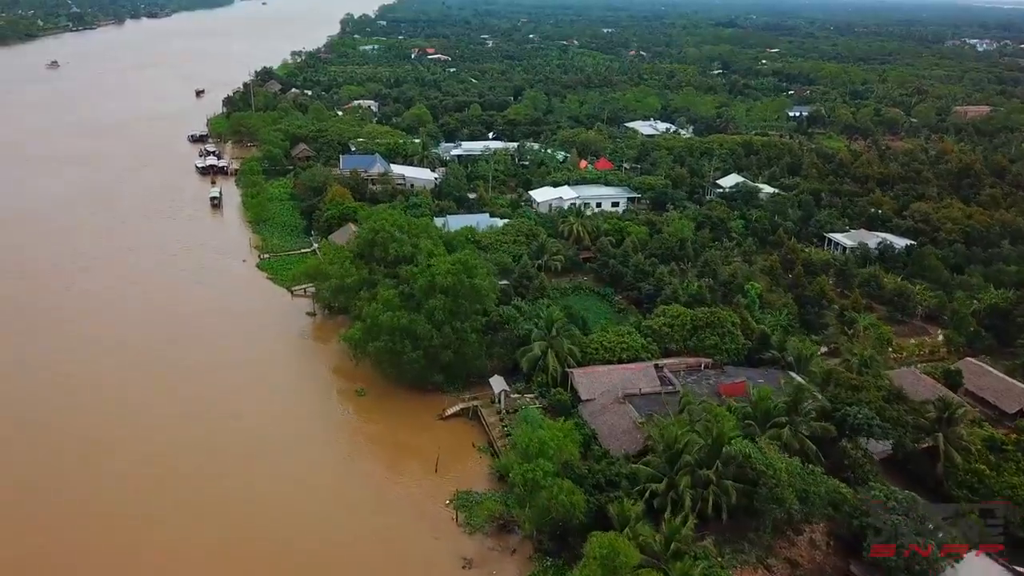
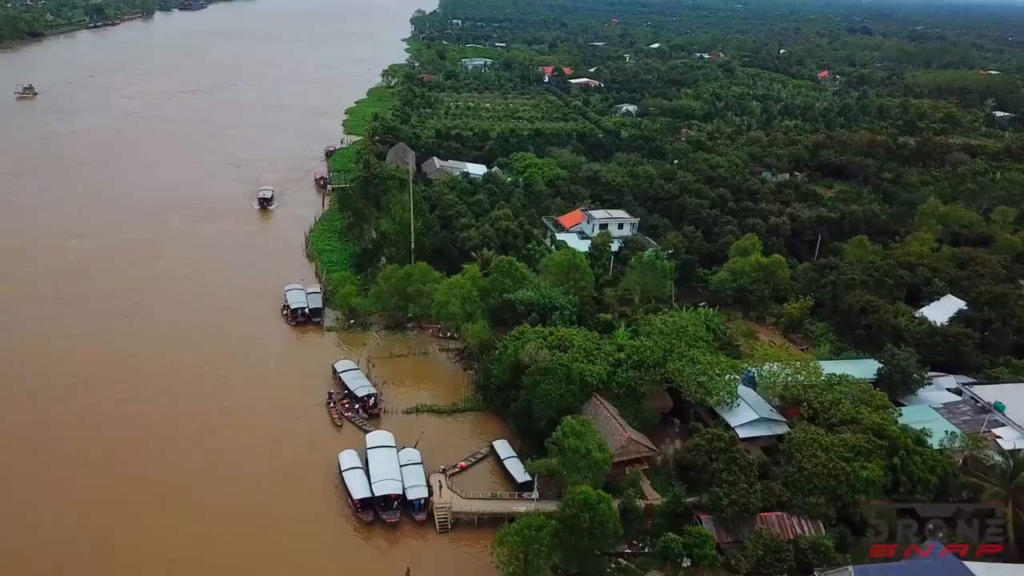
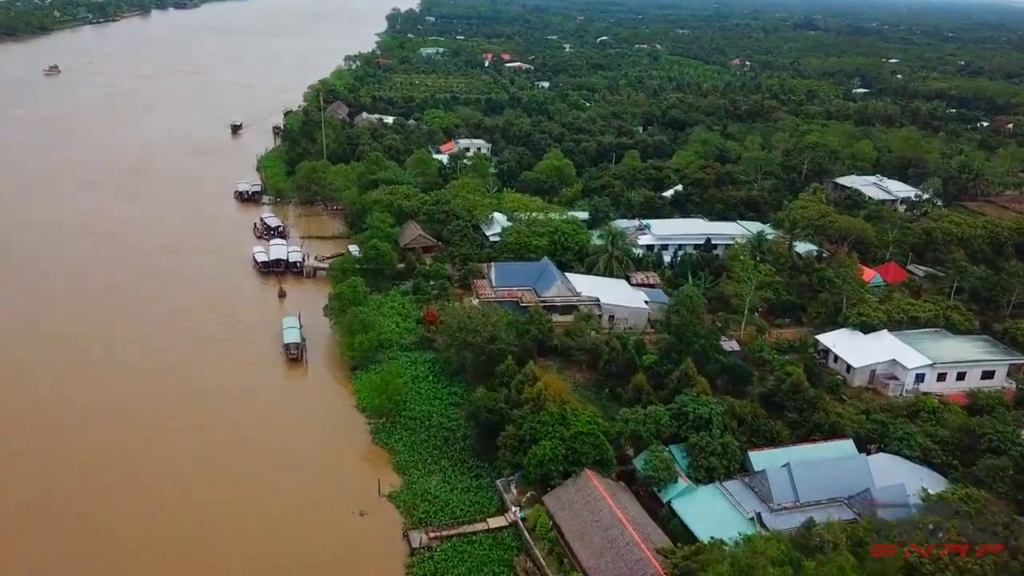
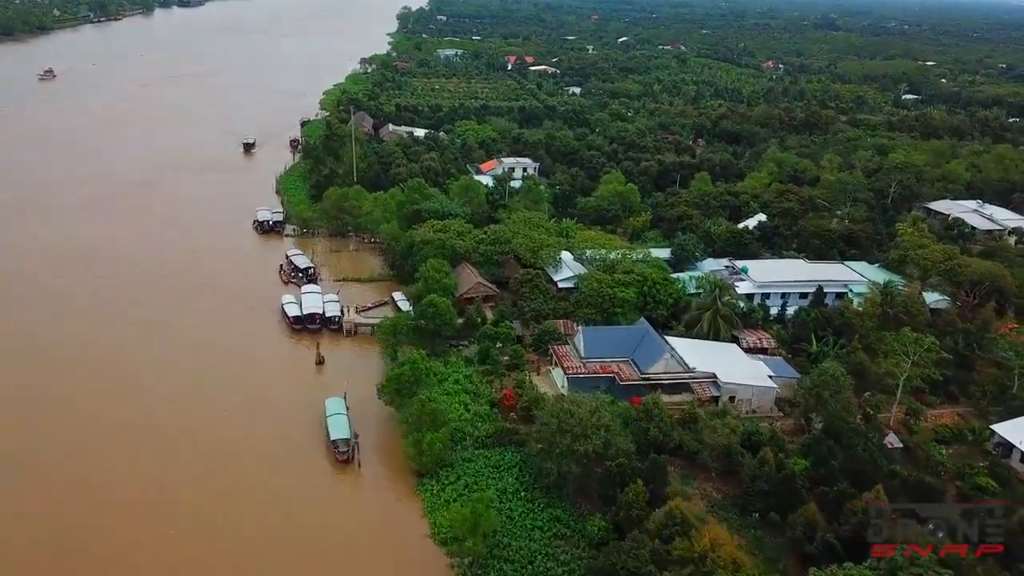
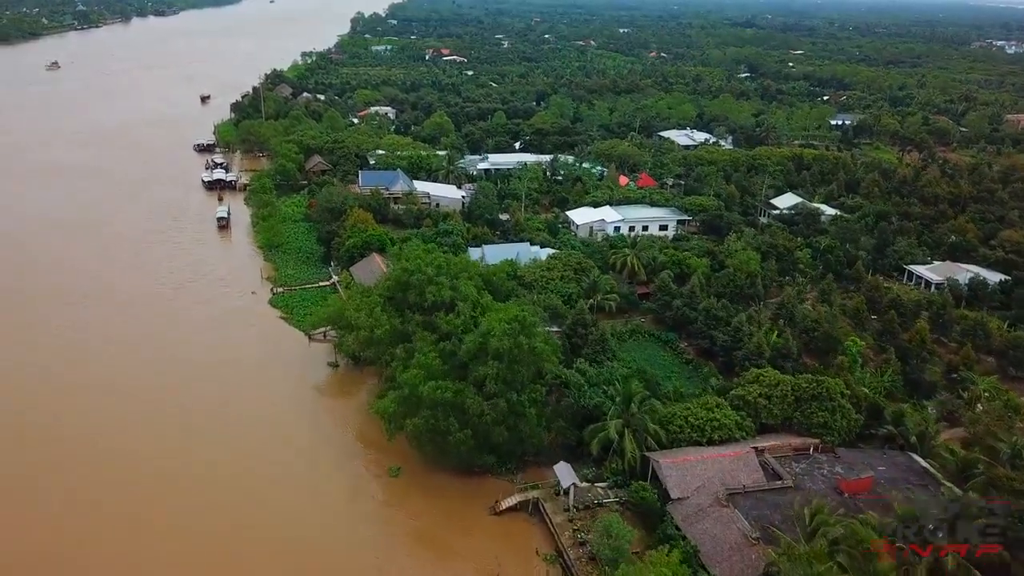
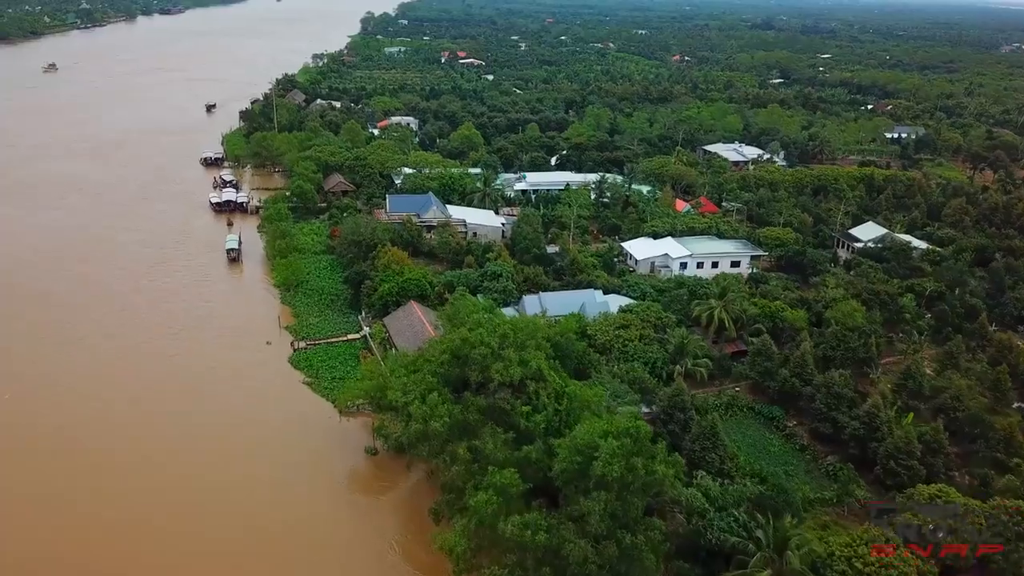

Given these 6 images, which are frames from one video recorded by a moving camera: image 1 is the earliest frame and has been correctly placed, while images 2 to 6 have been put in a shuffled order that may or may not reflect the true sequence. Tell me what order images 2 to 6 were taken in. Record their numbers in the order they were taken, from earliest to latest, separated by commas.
5, 6, 3, 4, 2
